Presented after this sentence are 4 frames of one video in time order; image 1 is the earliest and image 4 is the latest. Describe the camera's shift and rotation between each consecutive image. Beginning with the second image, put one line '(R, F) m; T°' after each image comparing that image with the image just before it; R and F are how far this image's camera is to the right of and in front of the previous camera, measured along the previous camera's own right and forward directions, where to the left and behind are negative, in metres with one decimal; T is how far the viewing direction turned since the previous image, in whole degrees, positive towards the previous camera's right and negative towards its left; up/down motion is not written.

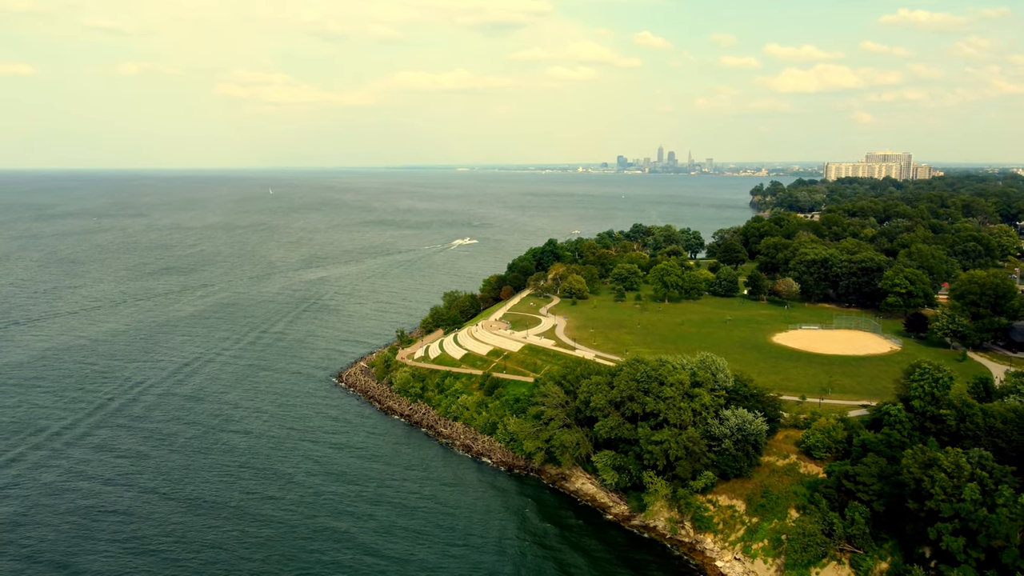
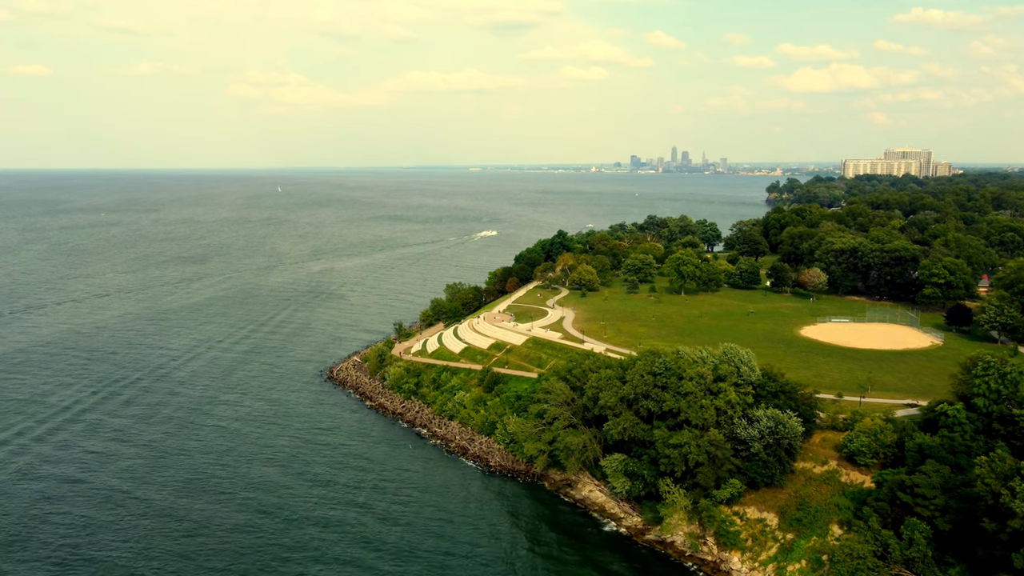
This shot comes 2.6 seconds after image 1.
(+0.8, +4.8) m; -1°
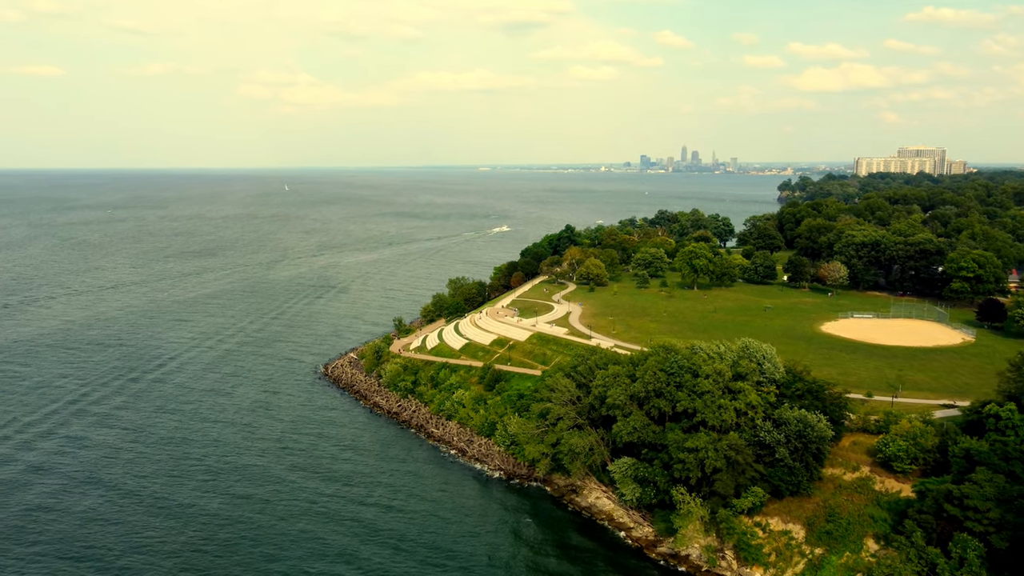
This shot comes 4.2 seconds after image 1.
(+0.5, +3.0) m; -1°
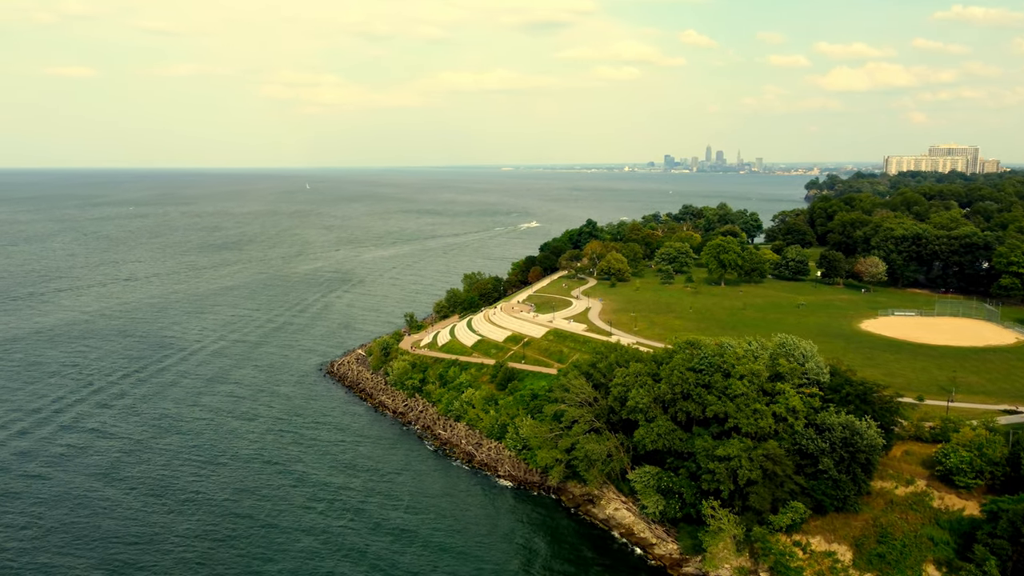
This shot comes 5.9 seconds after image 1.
(+0.5, +3.0) m; -2°
